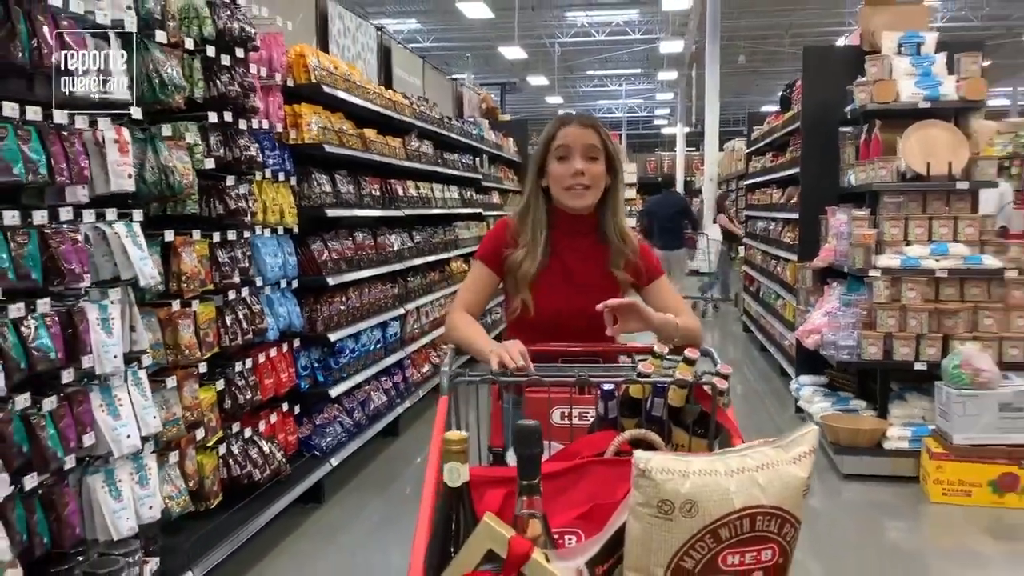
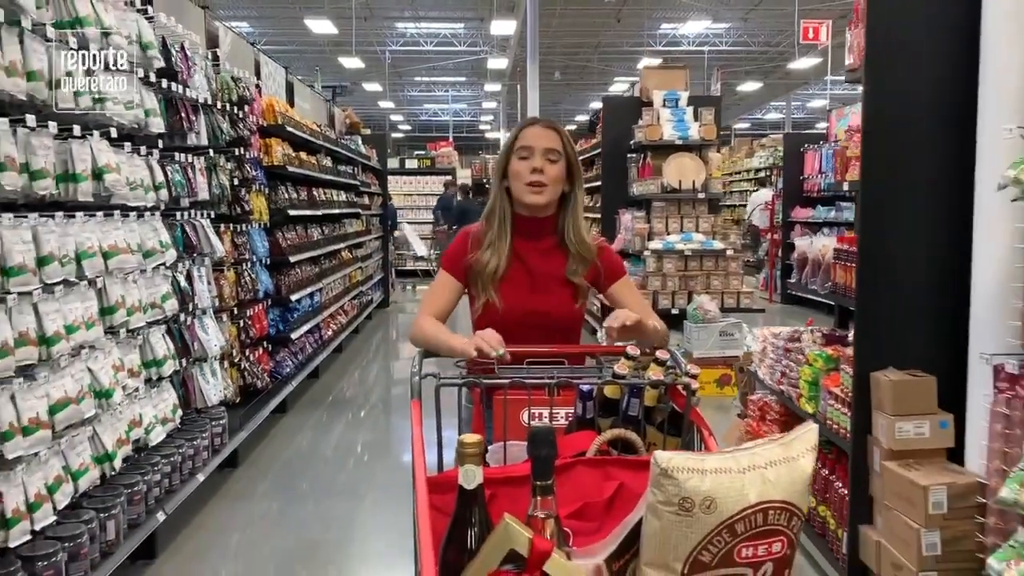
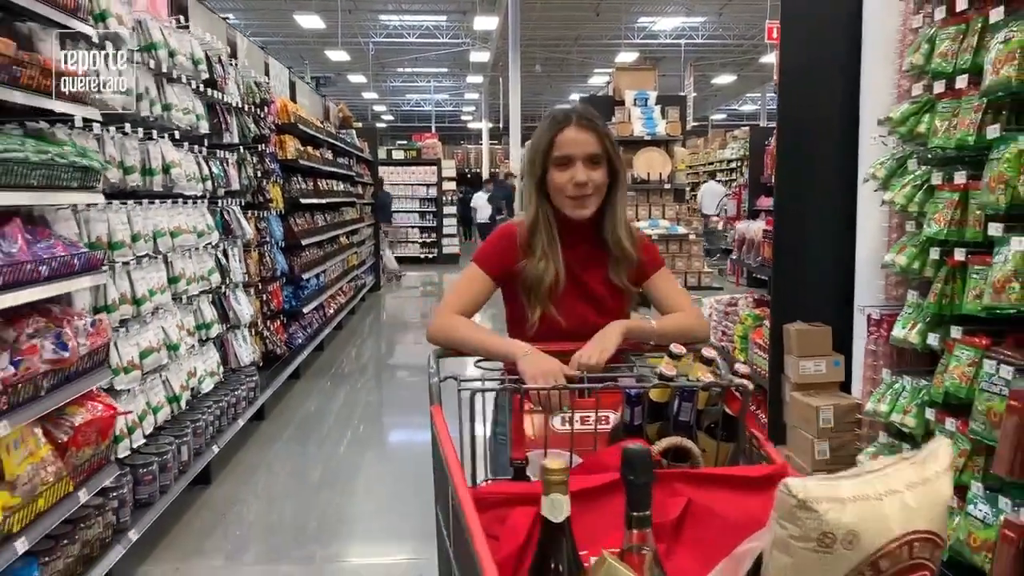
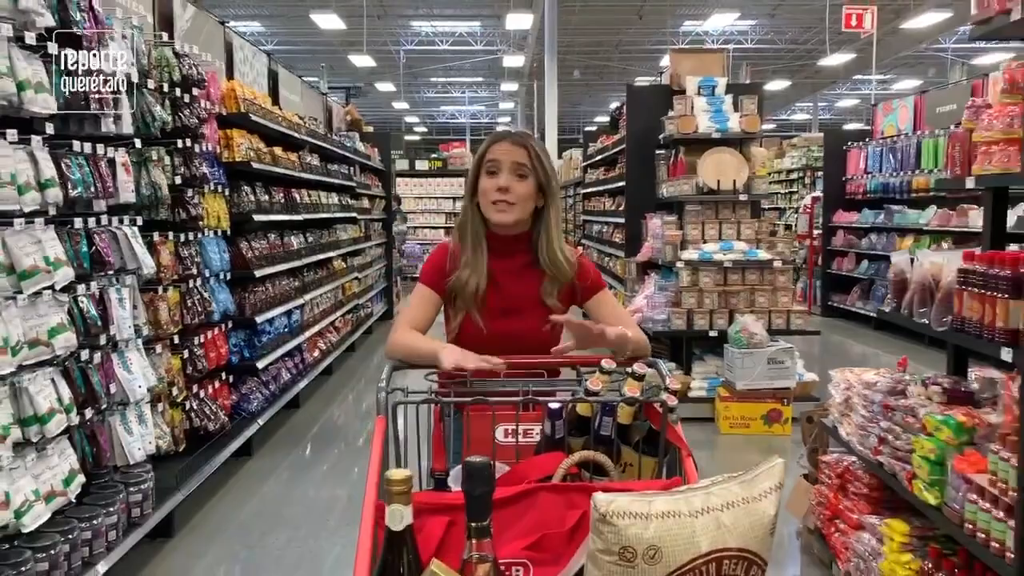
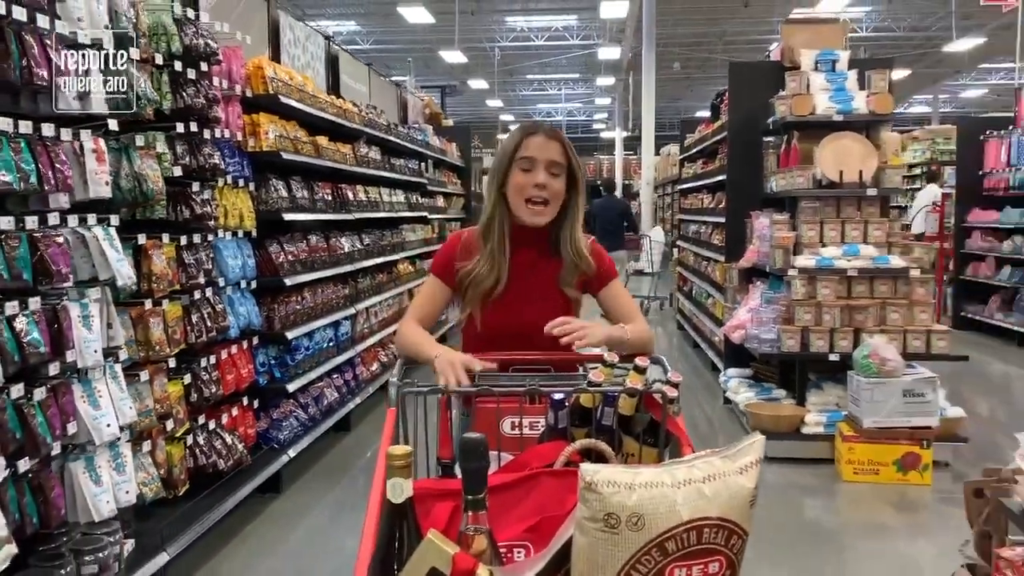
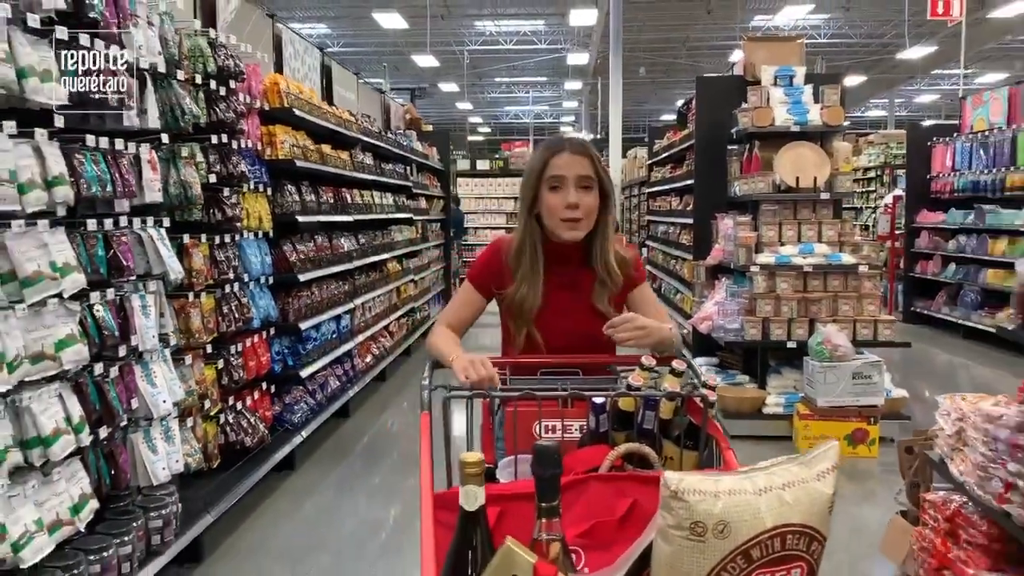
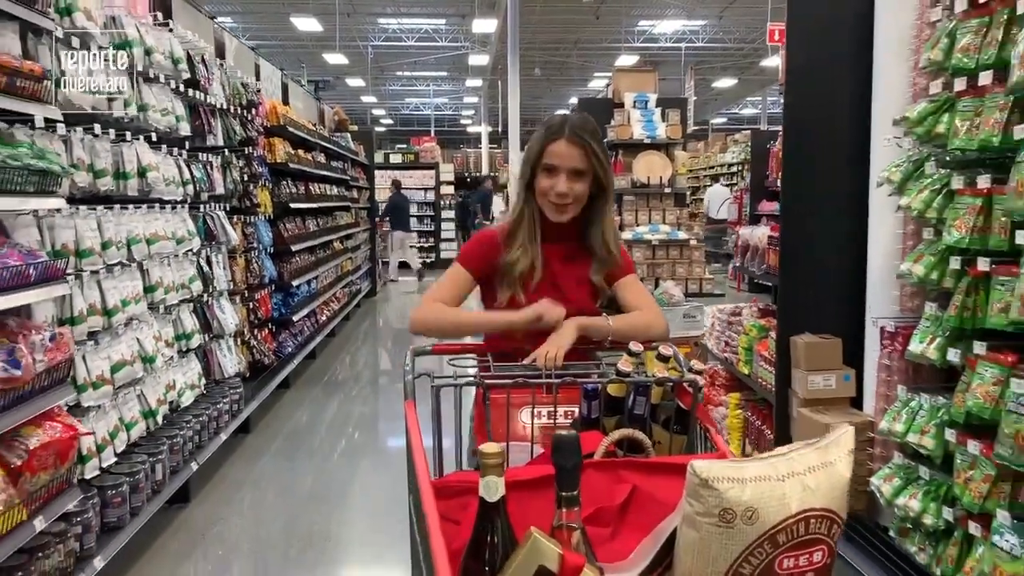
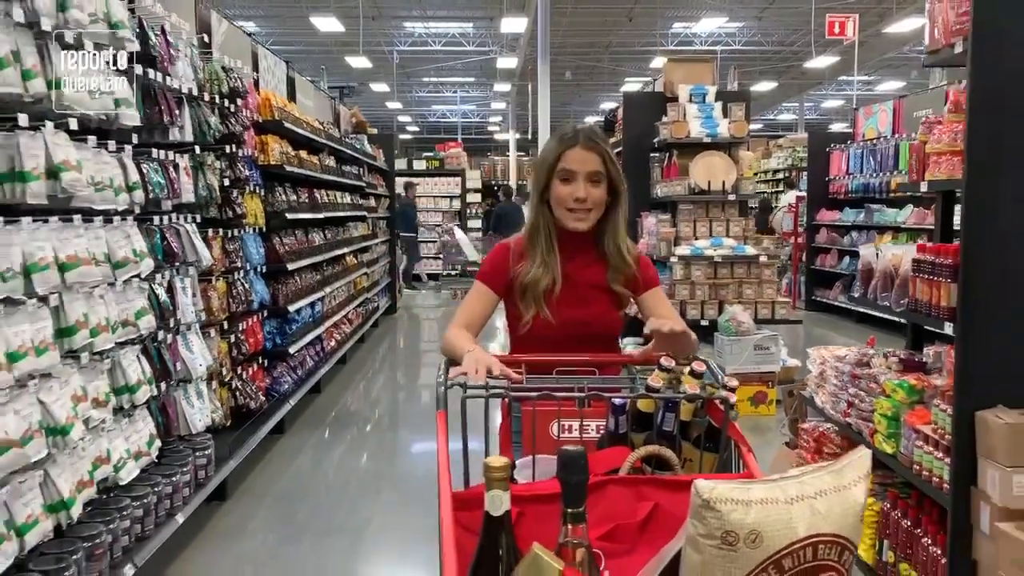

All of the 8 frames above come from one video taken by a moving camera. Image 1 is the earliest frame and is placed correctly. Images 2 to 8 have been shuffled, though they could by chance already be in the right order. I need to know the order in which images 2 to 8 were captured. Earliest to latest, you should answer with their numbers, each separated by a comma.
5, 6, 4, 8, 2, 7, 3
